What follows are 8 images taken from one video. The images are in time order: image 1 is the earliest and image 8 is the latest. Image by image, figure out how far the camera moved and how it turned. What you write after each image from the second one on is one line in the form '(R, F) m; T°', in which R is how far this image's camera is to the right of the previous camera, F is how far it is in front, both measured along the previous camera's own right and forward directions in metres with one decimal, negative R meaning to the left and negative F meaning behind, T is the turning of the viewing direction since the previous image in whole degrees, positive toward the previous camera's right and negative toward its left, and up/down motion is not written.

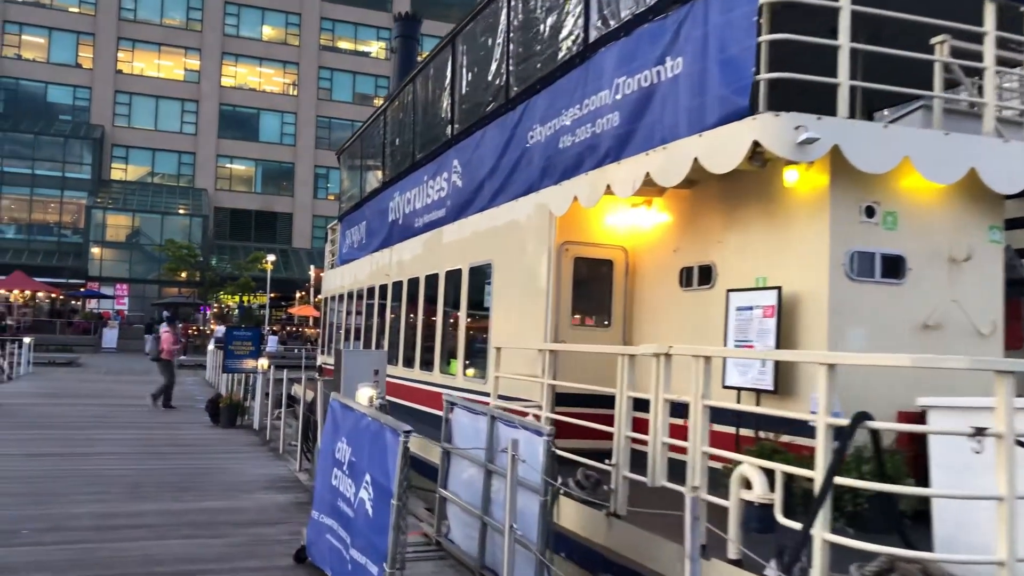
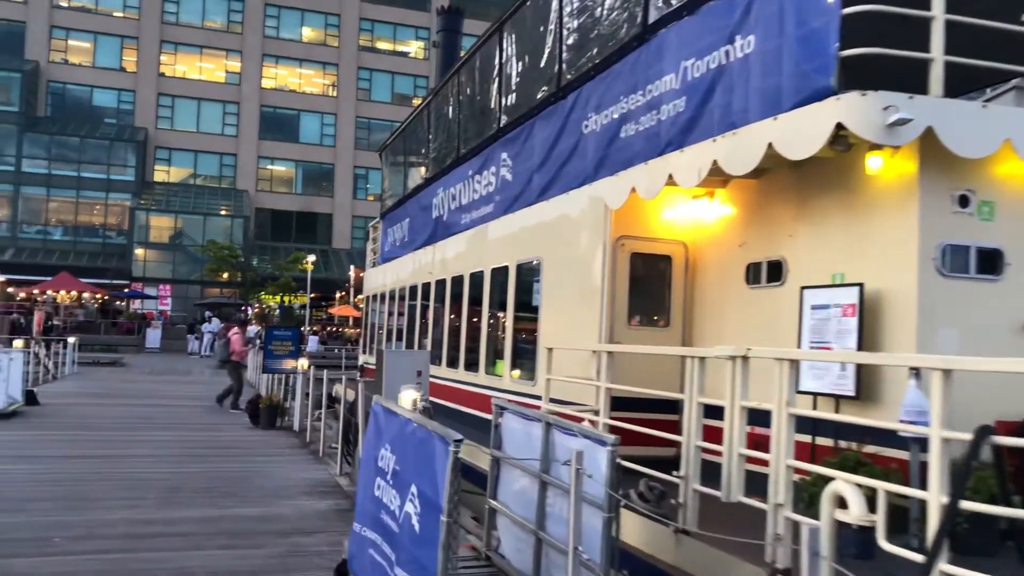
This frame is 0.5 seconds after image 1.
(-0.1, +0.4) m; -2°
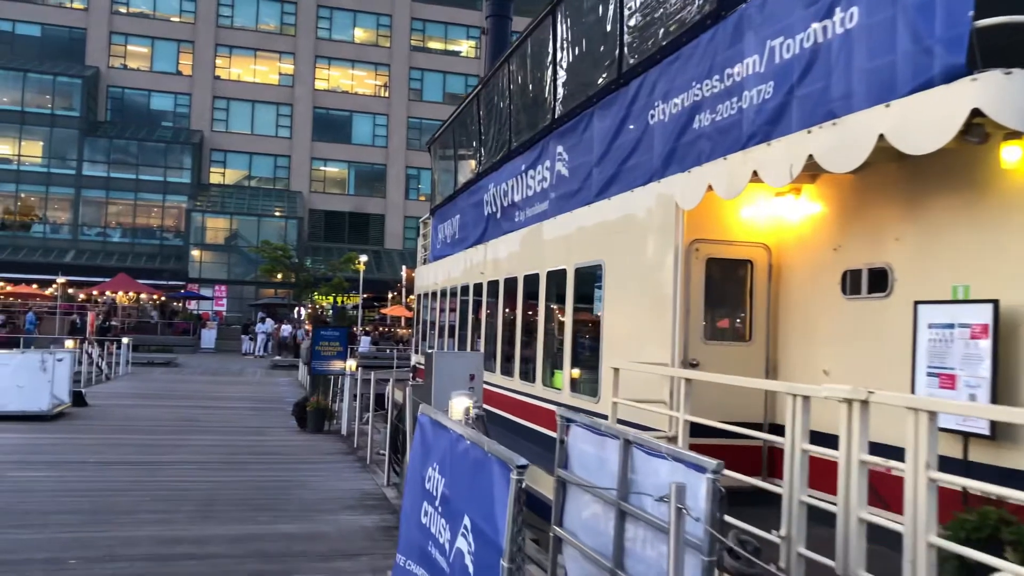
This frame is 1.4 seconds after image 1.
(-0.1, +0.6) m; -3°
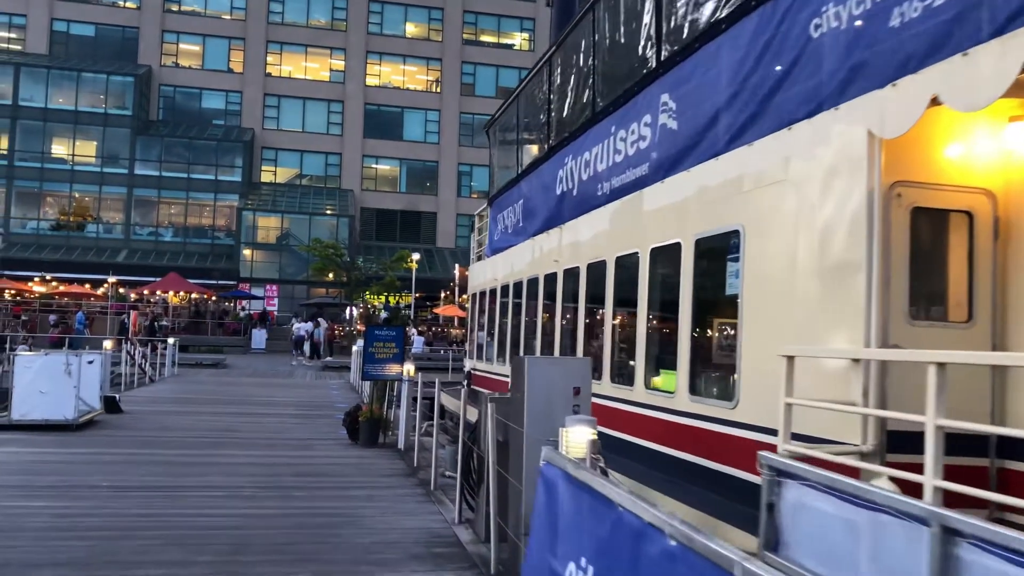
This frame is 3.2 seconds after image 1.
(-0.4, +1.5) m; -3°
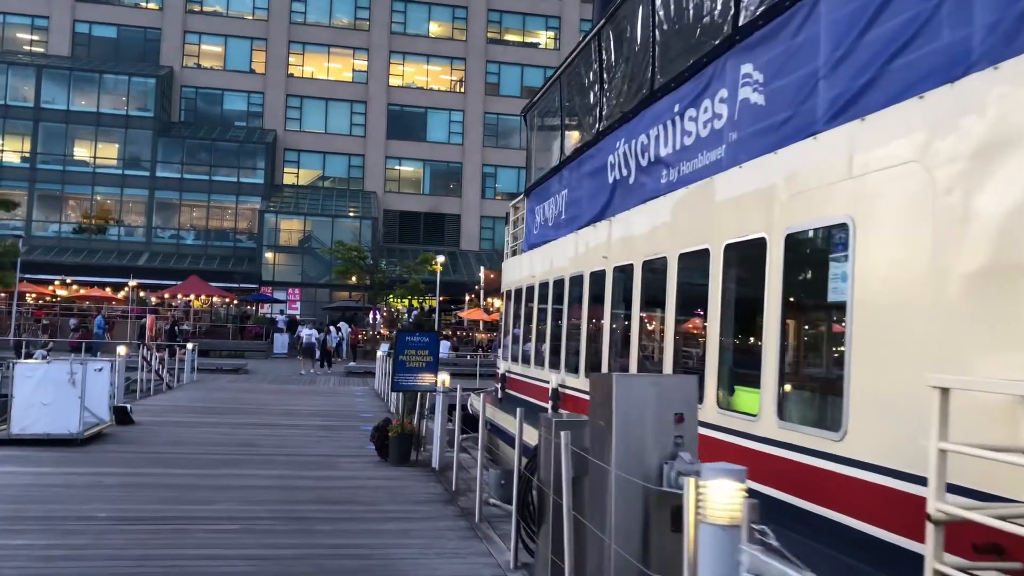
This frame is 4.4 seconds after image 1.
(-0.3, +1.0) m; -1°
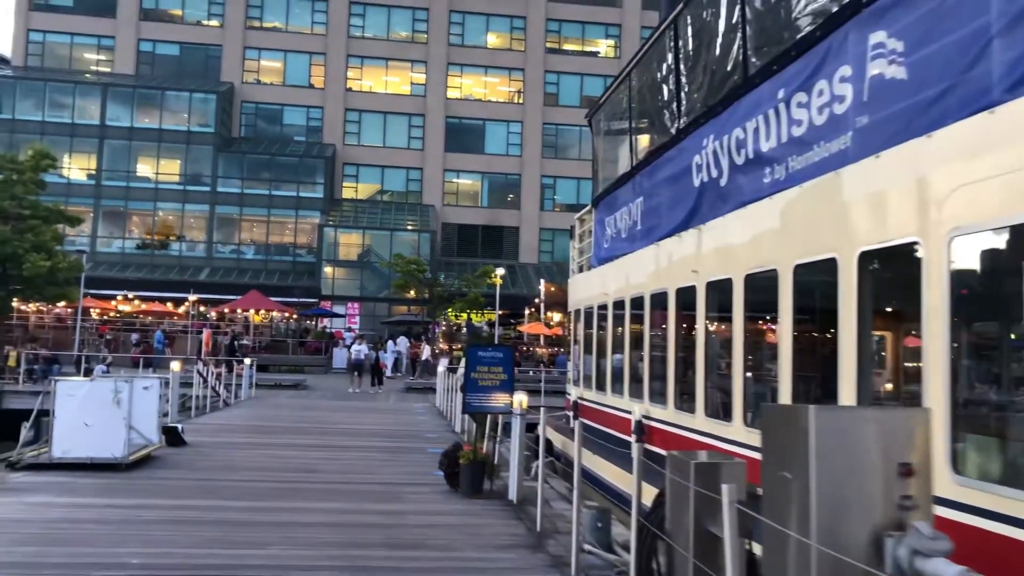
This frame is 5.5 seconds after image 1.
(-0.3, +1.0) m; -4°
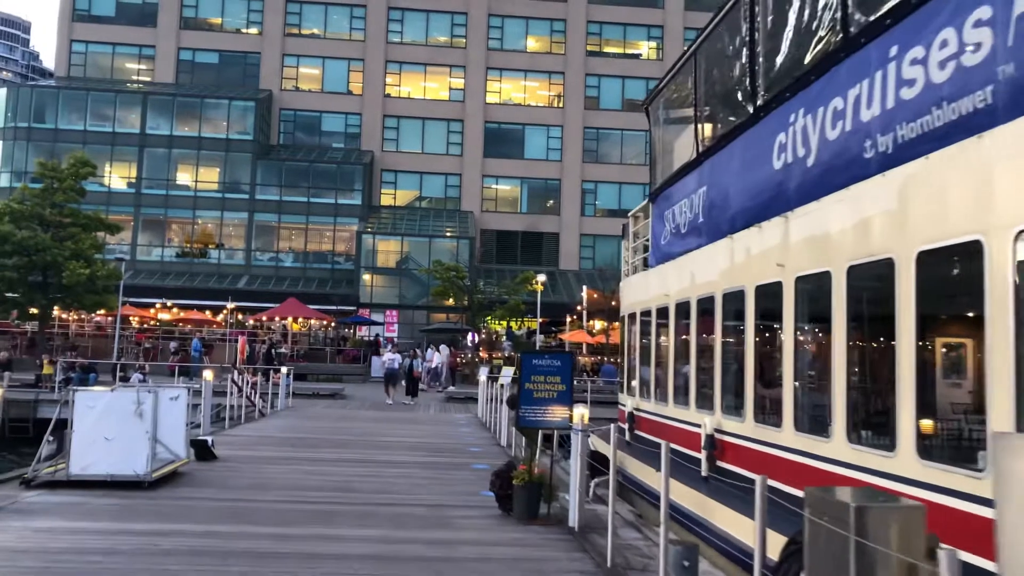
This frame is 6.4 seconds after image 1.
(-0.2, +0.9) m; -2°
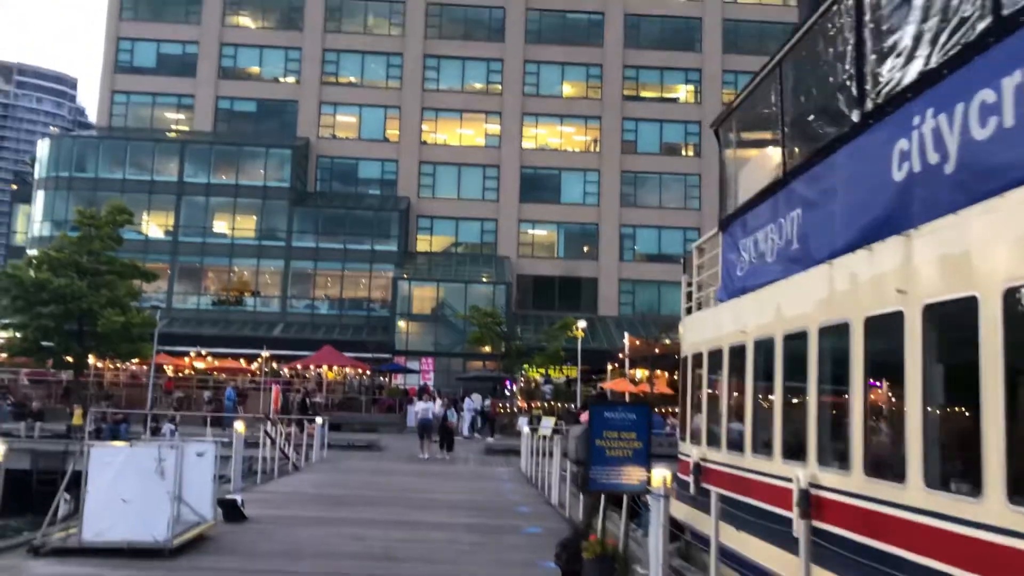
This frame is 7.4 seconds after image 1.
(-0.3, +0.9) m; -2°
